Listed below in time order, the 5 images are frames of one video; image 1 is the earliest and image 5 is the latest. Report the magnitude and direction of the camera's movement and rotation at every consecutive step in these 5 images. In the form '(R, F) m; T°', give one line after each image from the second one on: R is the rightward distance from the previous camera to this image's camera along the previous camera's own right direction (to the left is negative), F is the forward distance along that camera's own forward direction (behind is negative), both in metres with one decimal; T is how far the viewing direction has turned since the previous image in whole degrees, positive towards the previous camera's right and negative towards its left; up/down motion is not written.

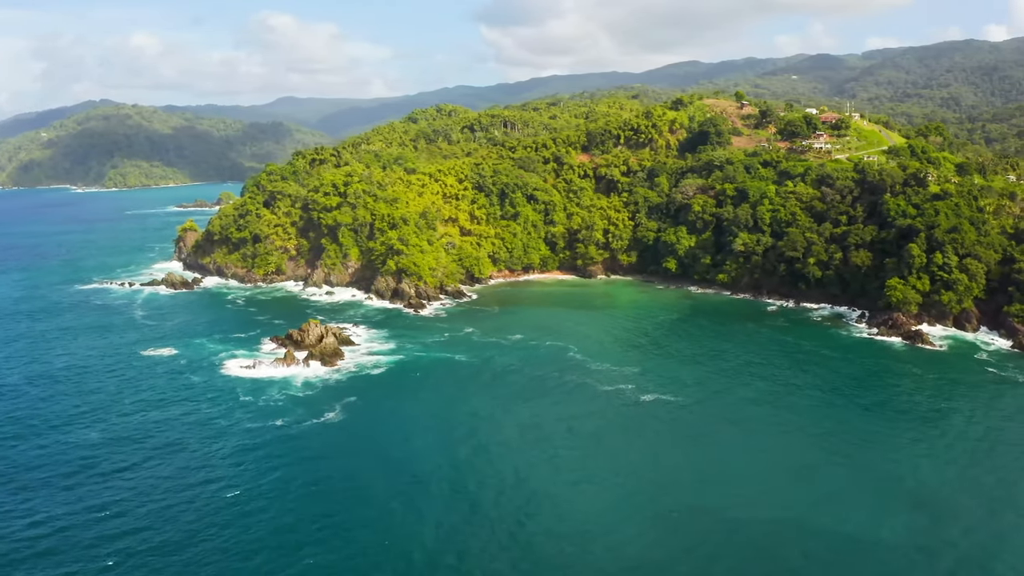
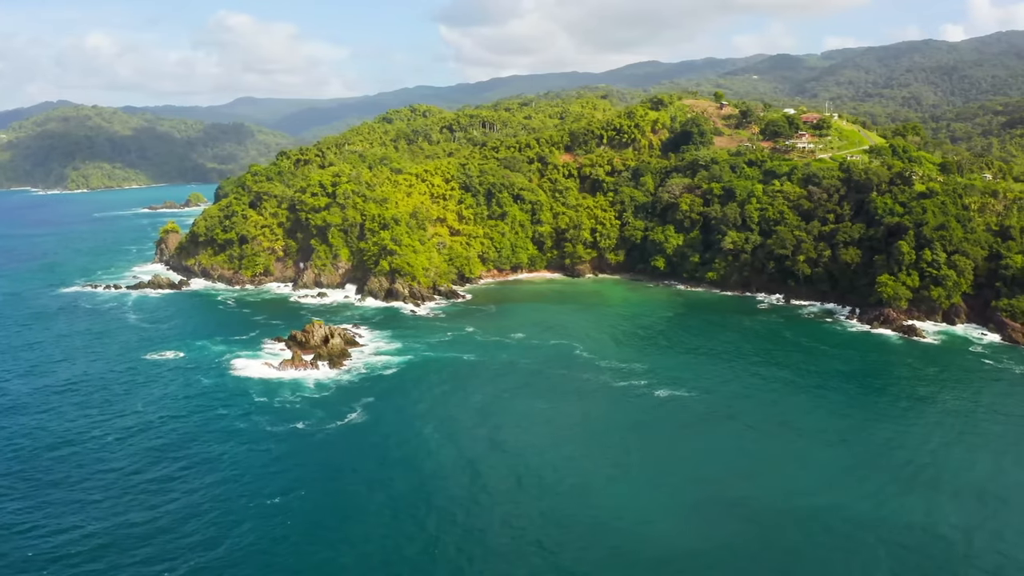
(-2.0, -0.2) m; +2°
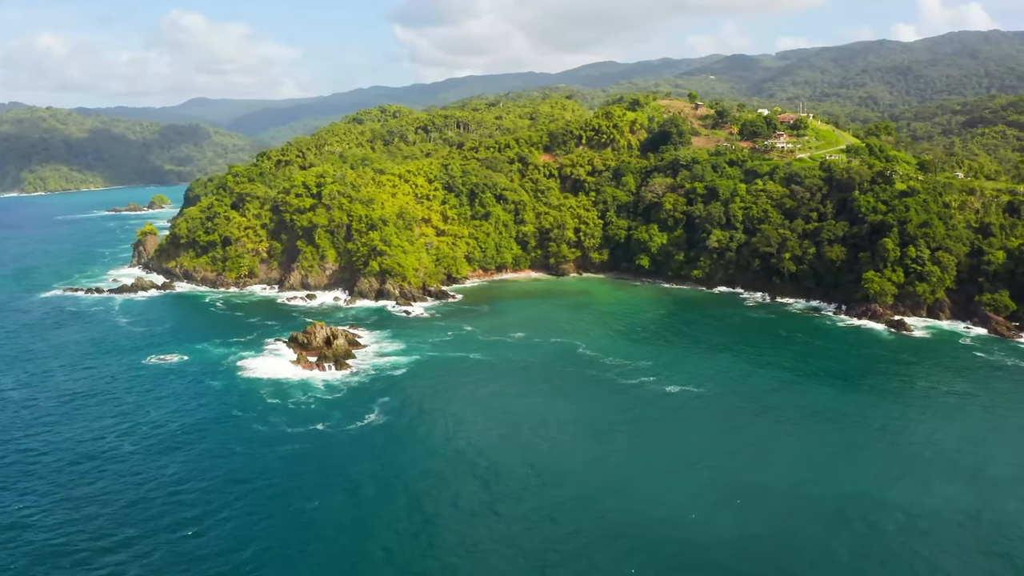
(-2.1, -0.2) m; +2°
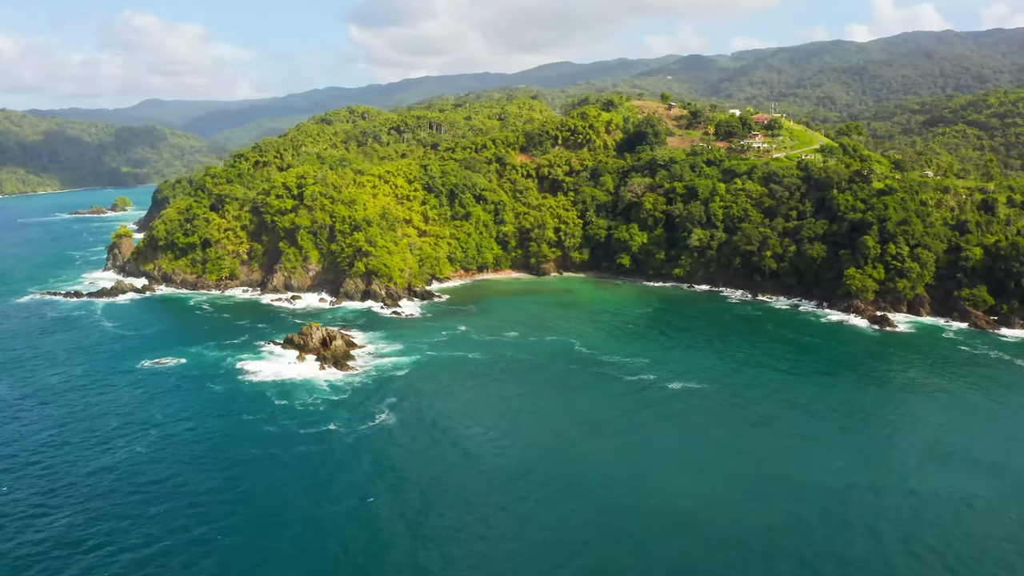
(-1.9, -0.2) m; +2°
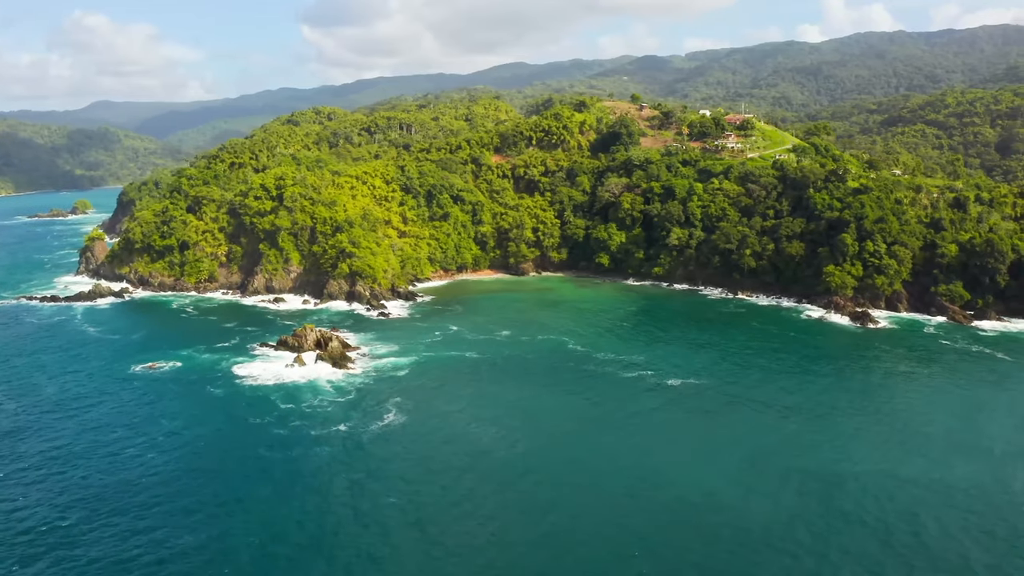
(-1.9, -0.3) m; +2°
